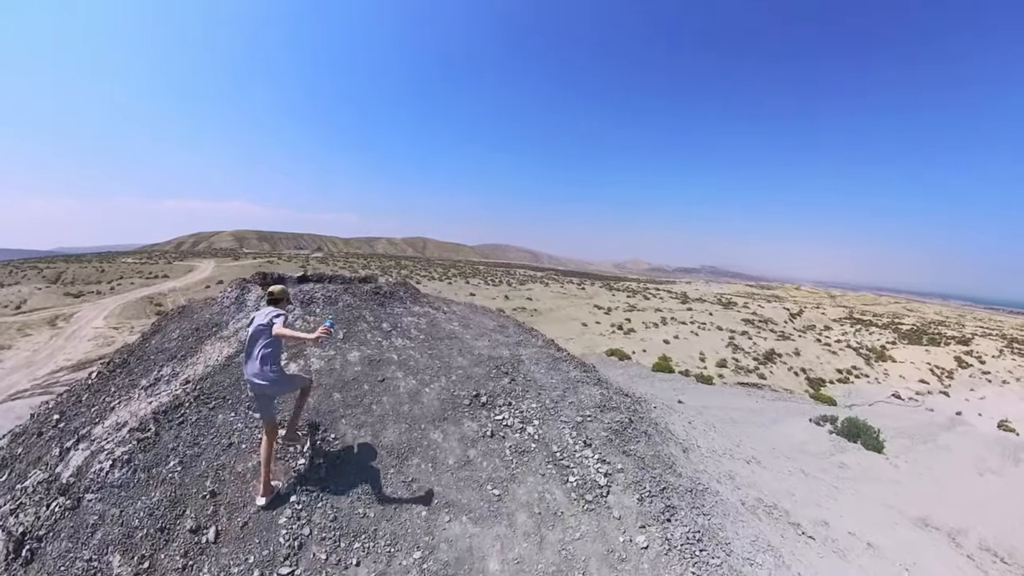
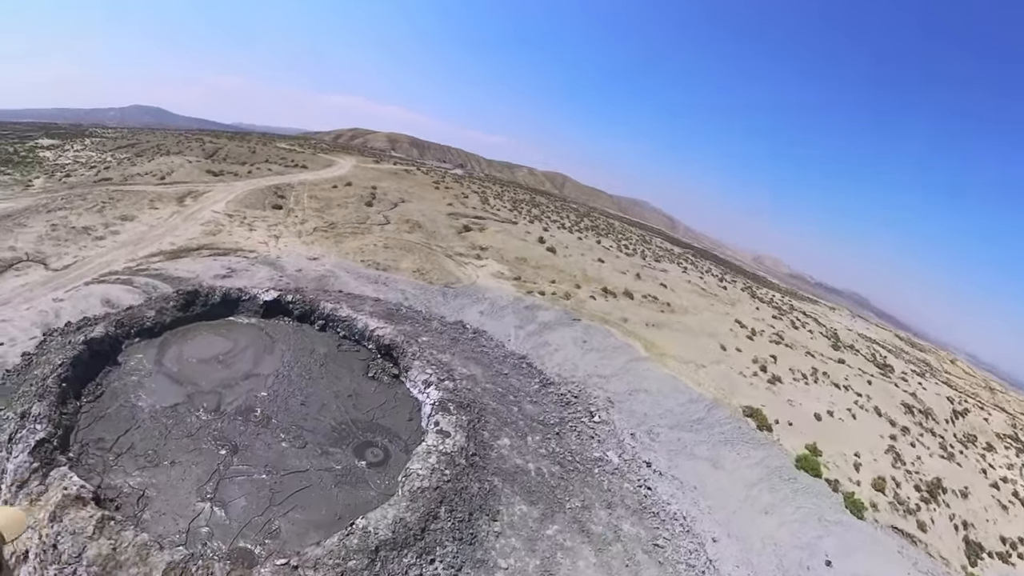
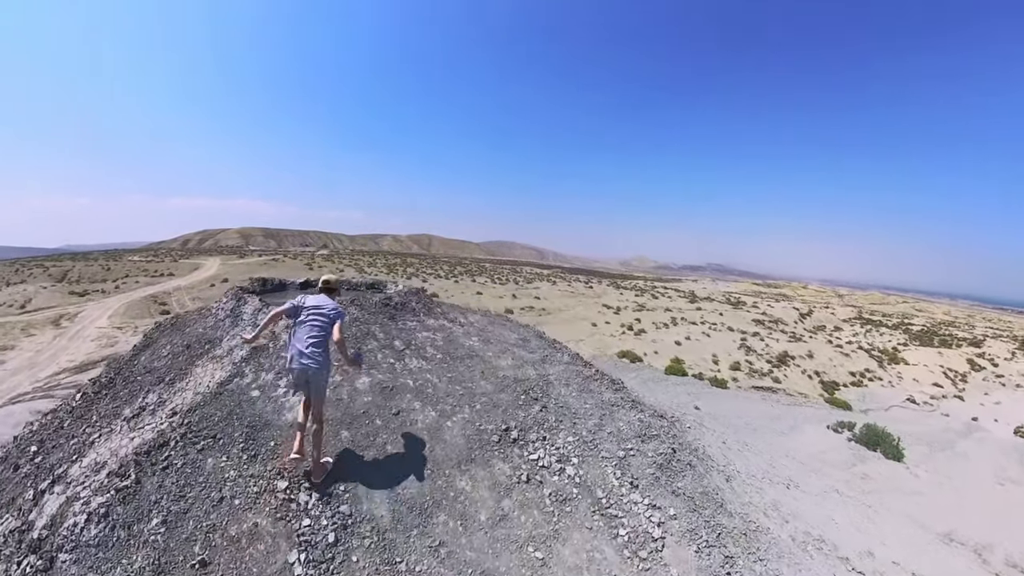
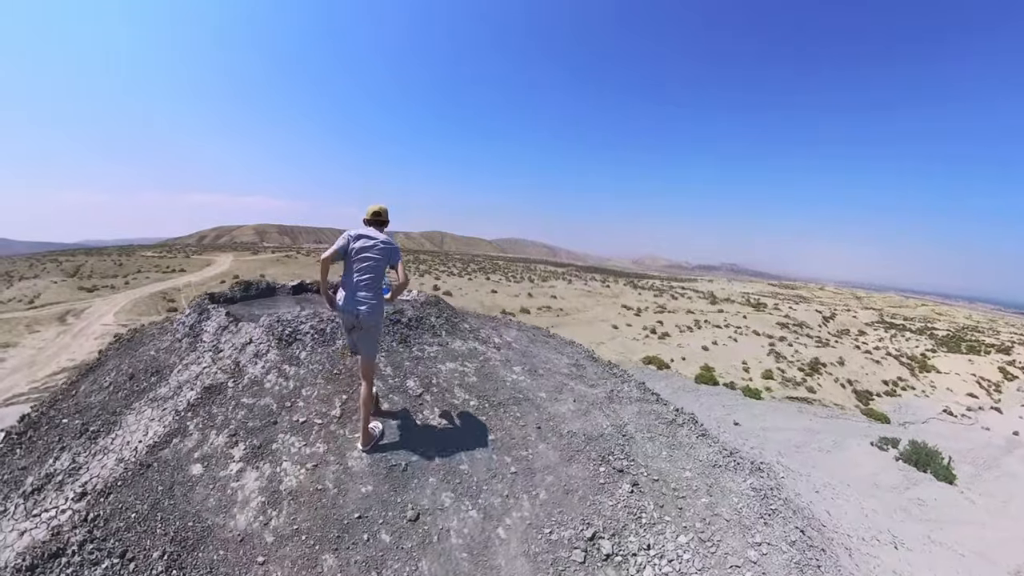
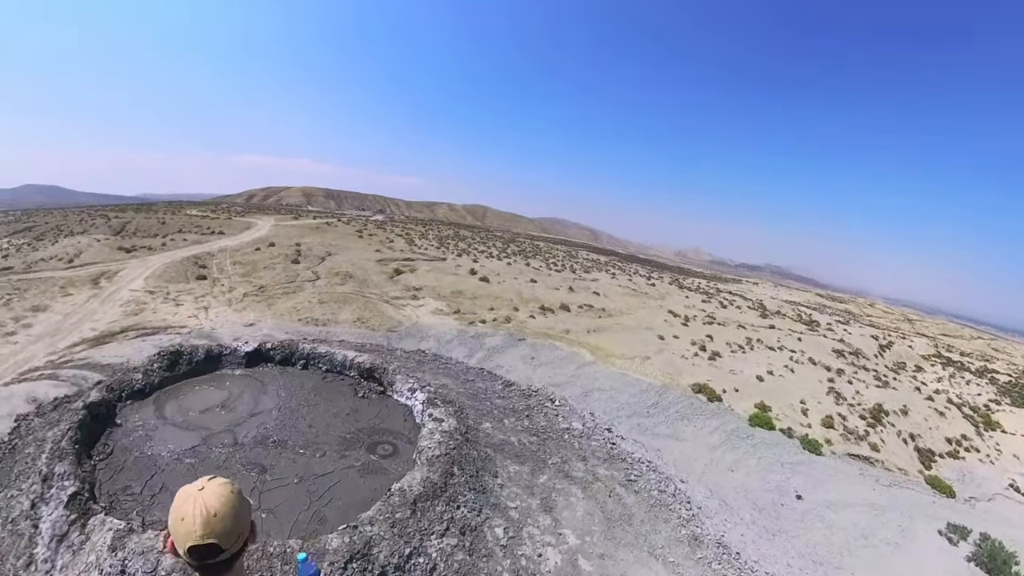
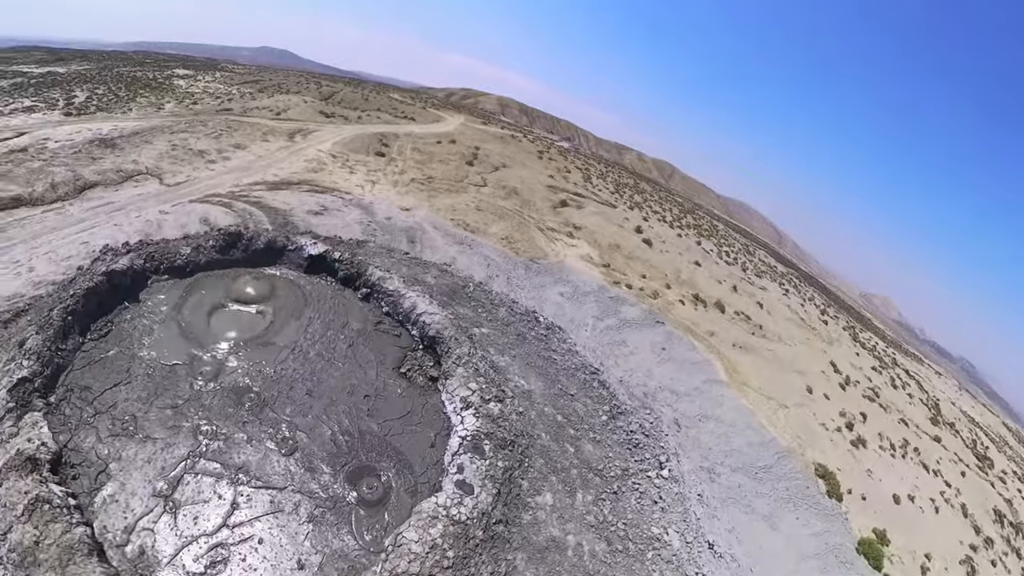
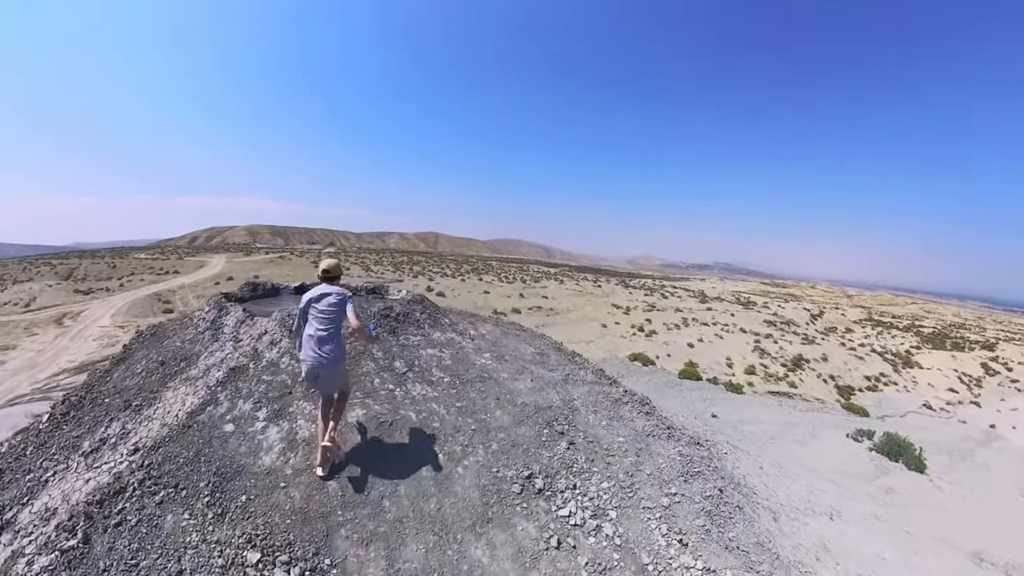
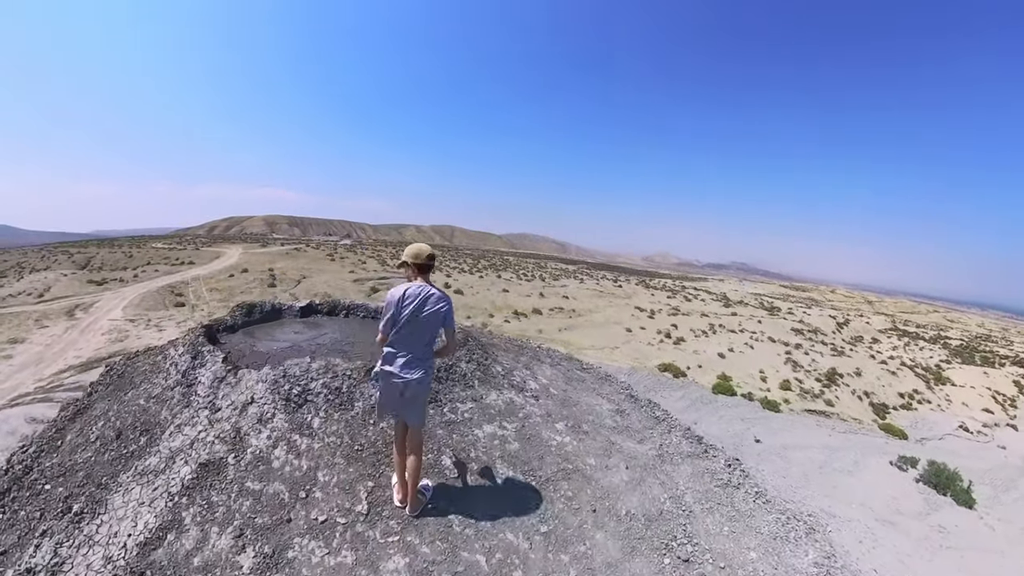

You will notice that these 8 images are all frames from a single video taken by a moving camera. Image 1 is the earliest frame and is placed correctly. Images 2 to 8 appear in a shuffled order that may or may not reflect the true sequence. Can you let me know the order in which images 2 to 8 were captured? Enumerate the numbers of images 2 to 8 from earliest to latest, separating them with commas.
3, 7, 4, 8, 5, 2, 6
